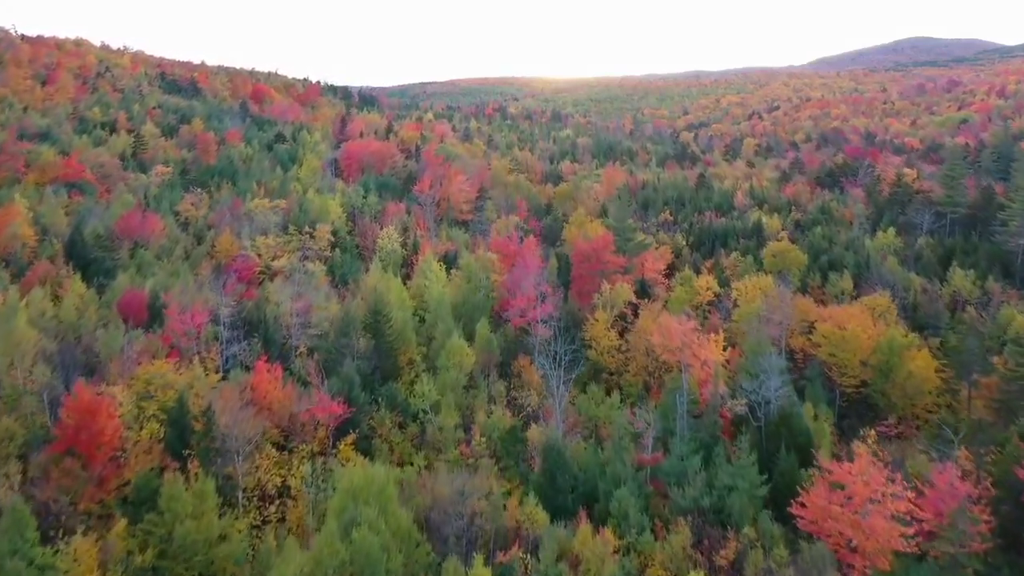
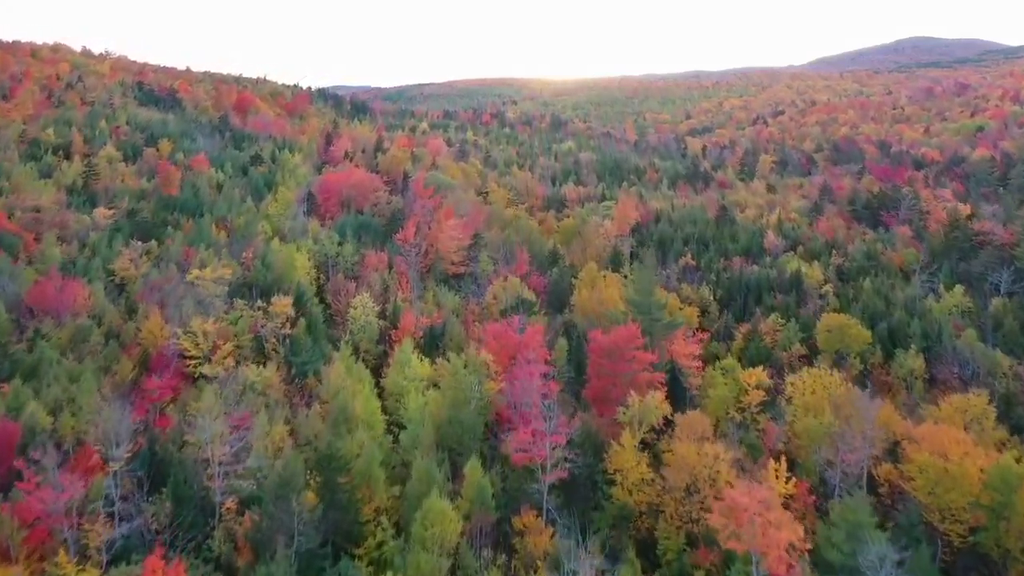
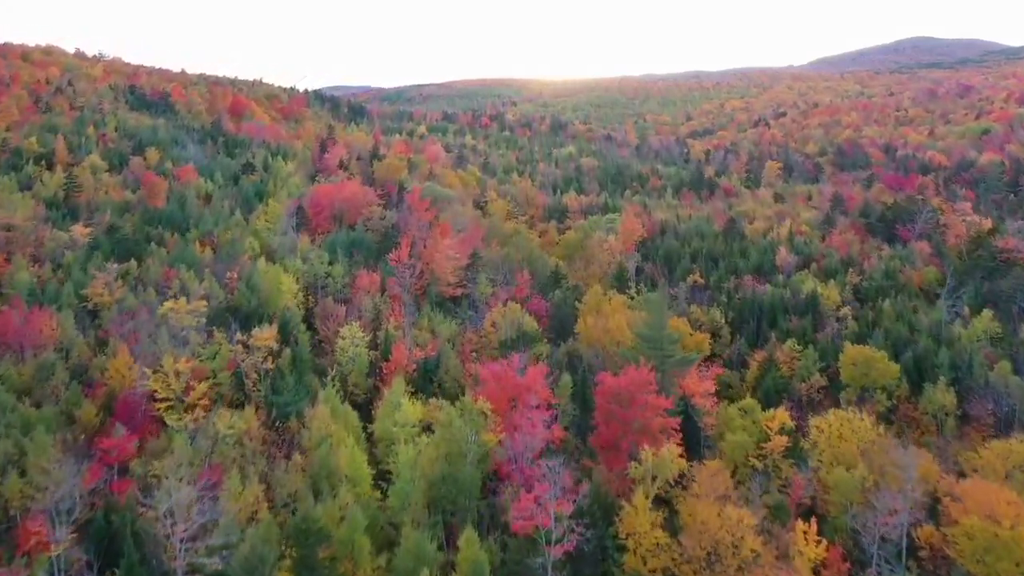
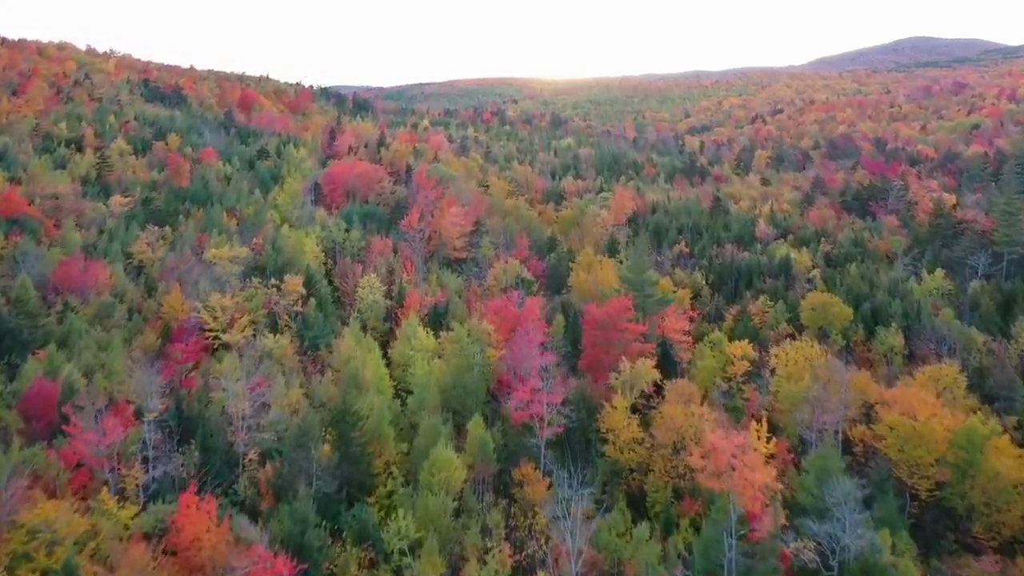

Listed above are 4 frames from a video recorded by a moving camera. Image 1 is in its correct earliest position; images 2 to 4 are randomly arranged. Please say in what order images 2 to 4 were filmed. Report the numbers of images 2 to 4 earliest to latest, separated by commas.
4, 2, 3
